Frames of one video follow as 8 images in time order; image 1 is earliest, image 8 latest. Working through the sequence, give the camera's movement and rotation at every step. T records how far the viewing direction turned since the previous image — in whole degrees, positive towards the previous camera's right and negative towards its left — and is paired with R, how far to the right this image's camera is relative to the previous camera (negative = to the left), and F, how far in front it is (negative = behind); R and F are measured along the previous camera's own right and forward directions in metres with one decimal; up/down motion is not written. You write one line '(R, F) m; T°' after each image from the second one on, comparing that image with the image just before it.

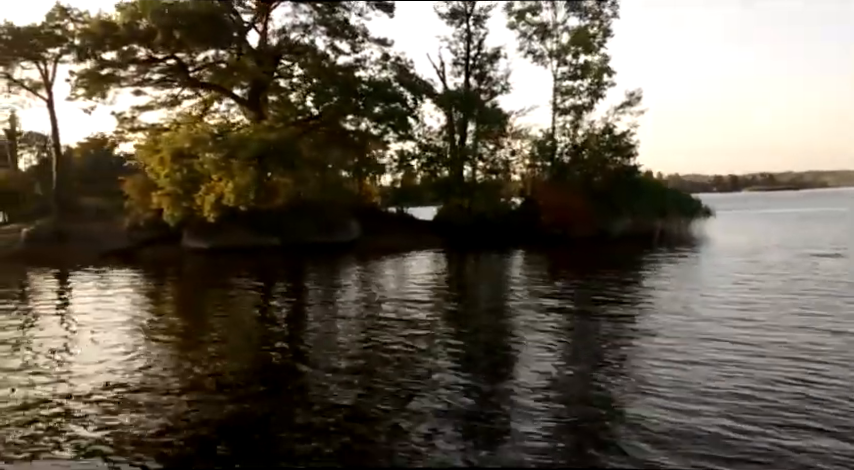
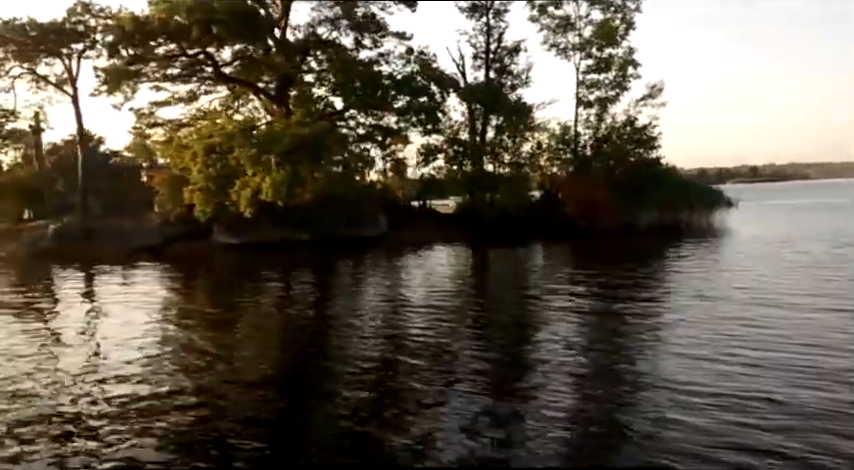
(-0.6, 0.0) m; +1°
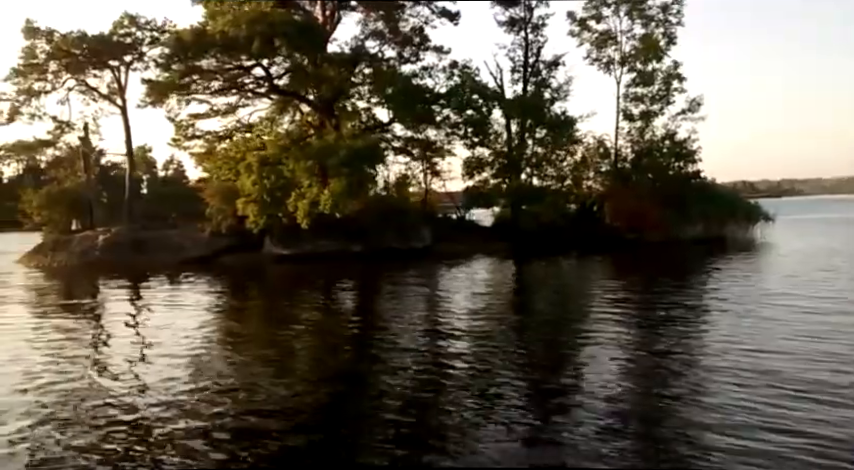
(-0.8, 0.0) m; 0°
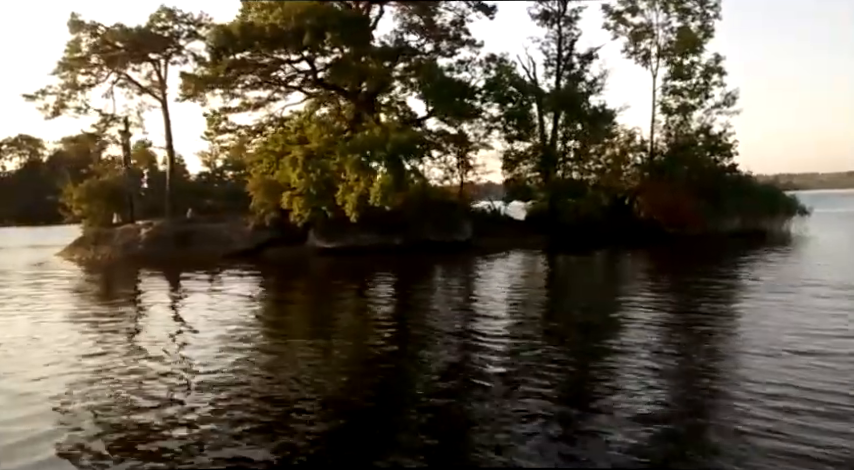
(-0.7, 0.0) m; 0°
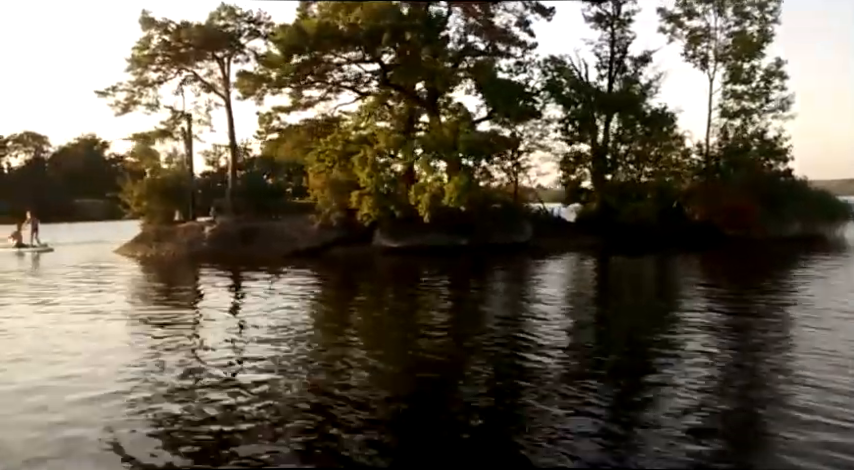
(-1.0, 0.0) m; 0°
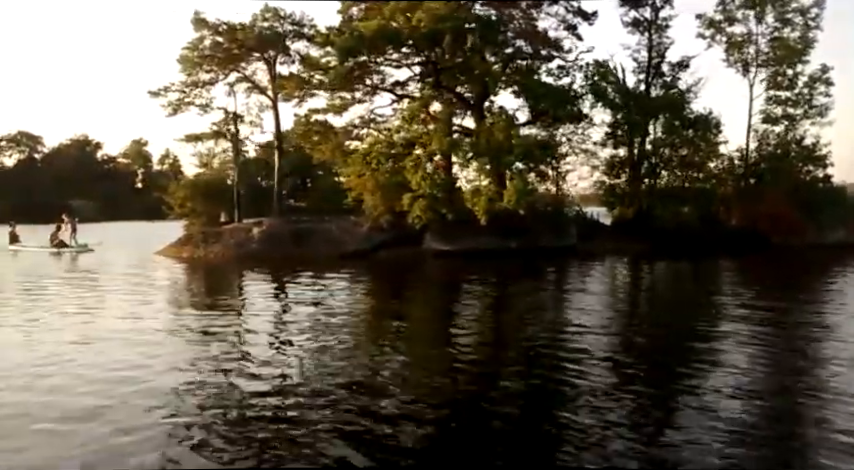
(-0.9, 0.0) m; 0°
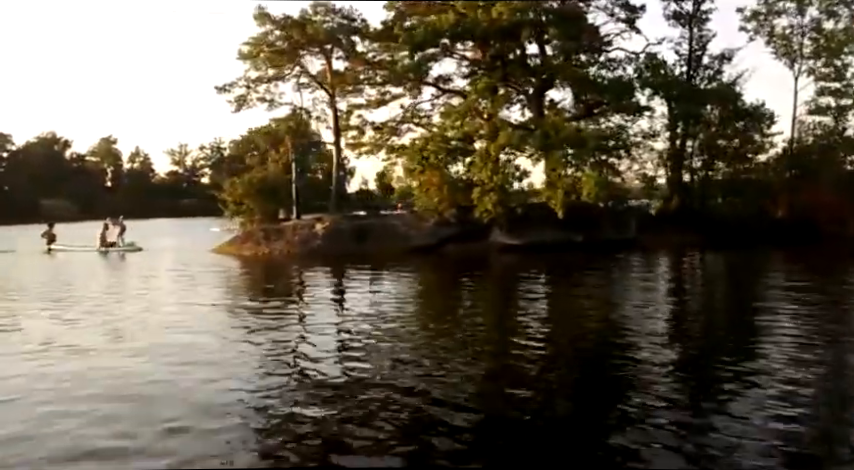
(-1.4, 0.0) m; +2°
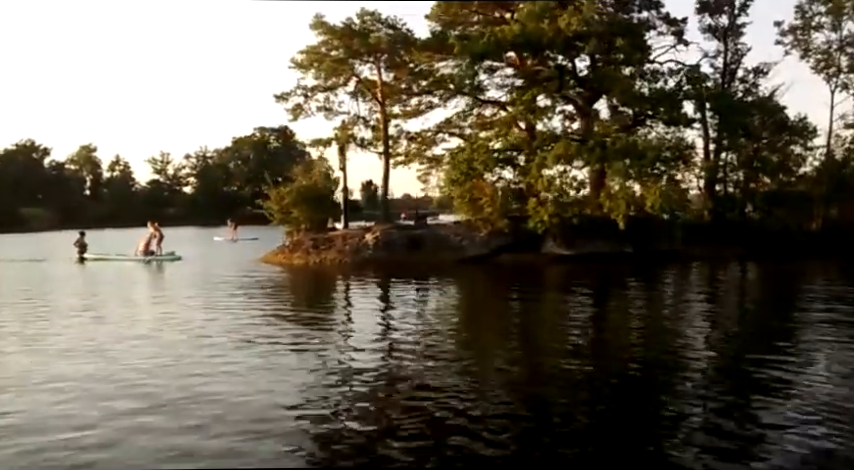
(-1.1, 0.0) m; +1°
